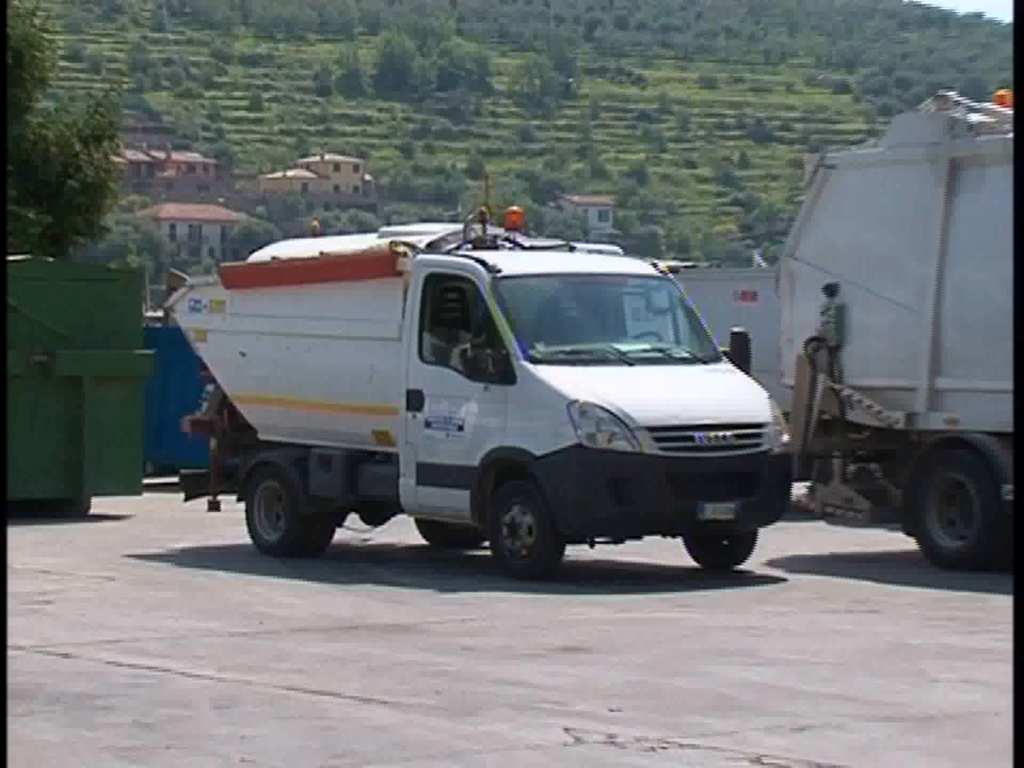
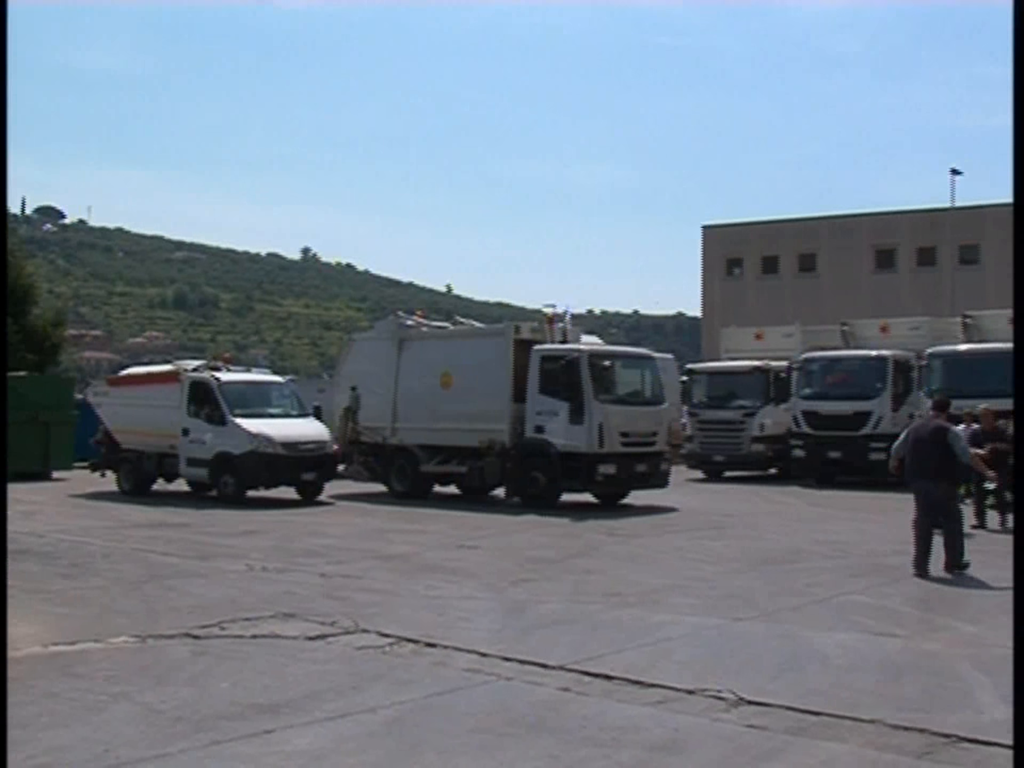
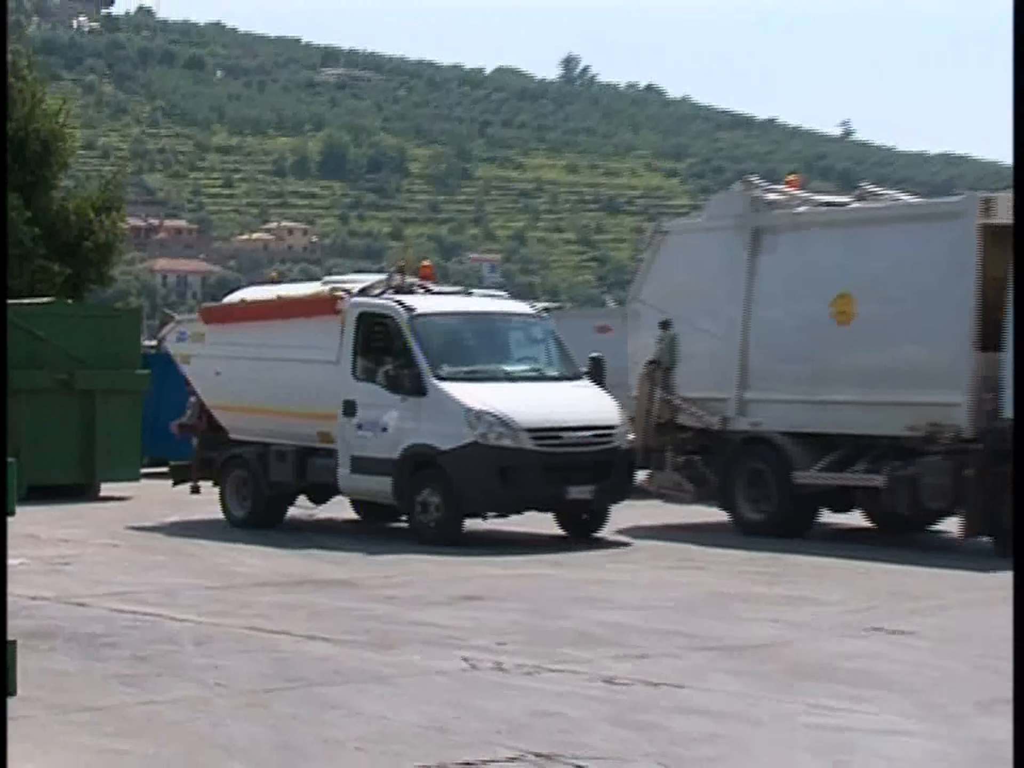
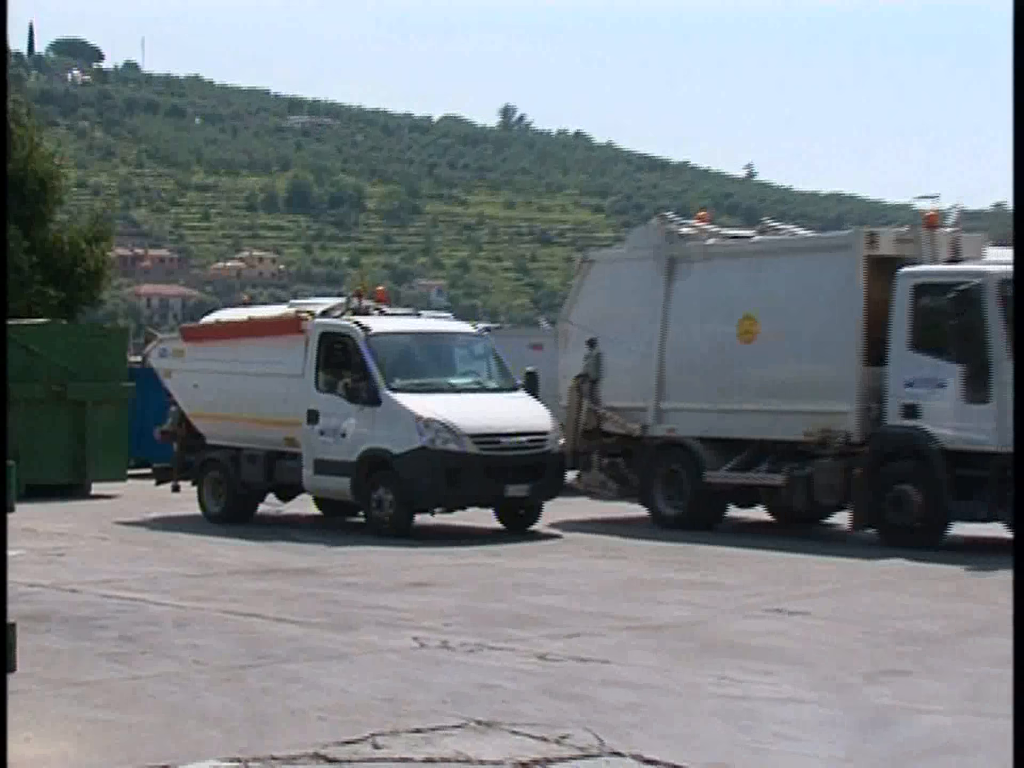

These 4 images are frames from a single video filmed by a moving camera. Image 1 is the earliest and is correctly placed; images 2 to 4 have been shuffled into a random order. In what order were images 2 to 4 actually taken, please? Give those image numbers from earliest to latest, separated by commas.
3, 4, 2
